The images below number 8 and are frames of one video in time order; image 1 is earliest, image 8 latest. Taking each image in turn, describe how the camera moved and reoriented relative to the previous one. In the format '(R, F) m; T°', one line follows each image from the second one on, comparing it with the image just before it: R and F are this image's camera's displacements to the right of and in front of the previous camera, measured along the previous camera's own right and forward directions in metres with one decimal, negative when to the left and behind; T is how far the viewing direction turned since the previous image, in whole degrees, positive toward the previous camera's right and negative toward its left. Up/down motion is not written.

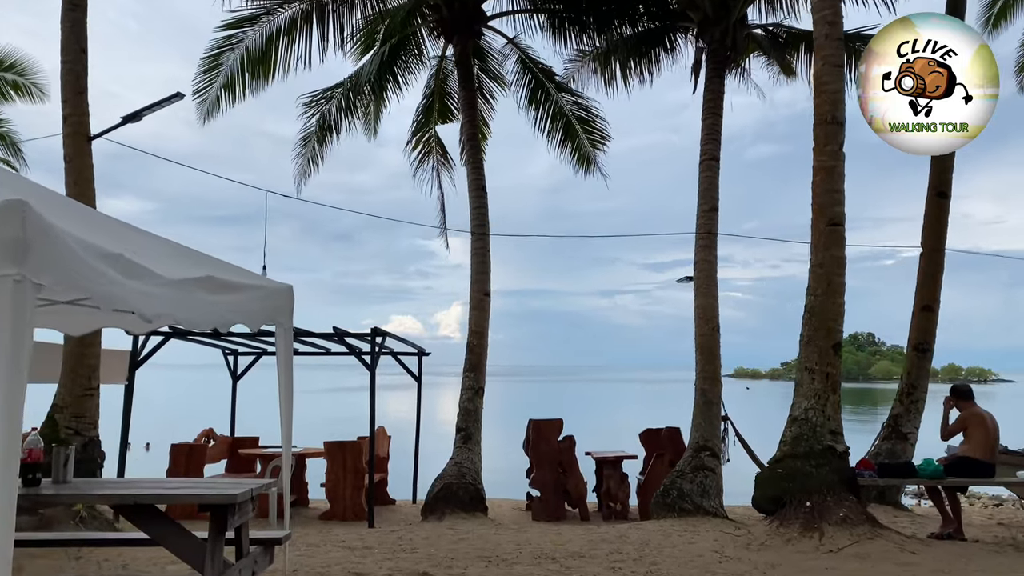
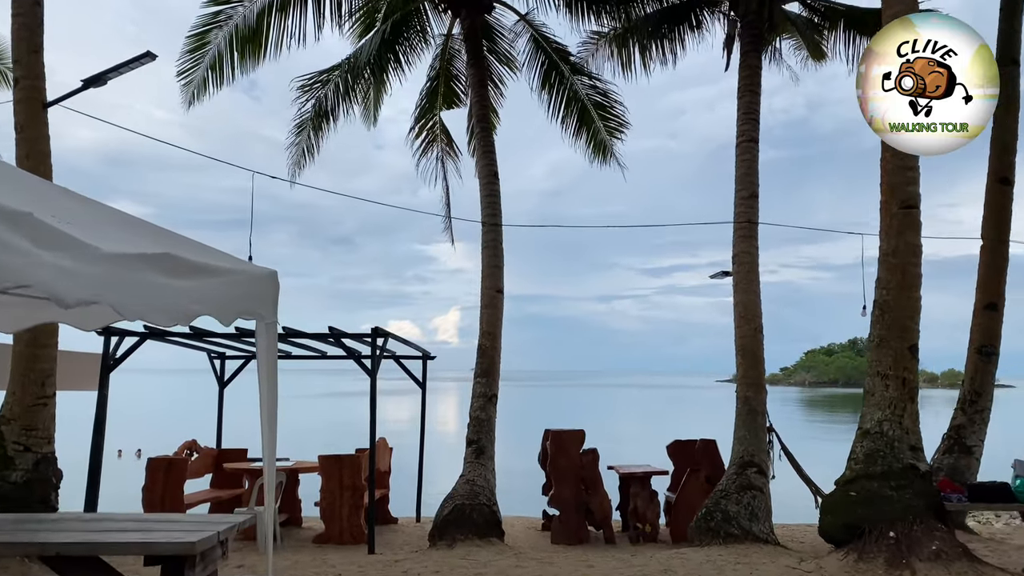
(-0.2, +0.9) m; 0°
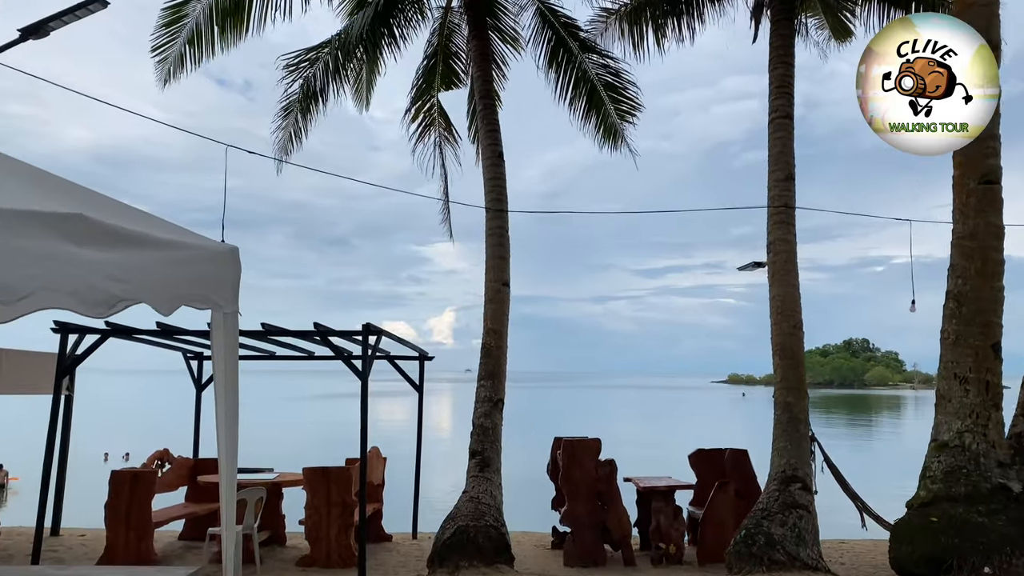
(-0.1, +0.8) m; 0°
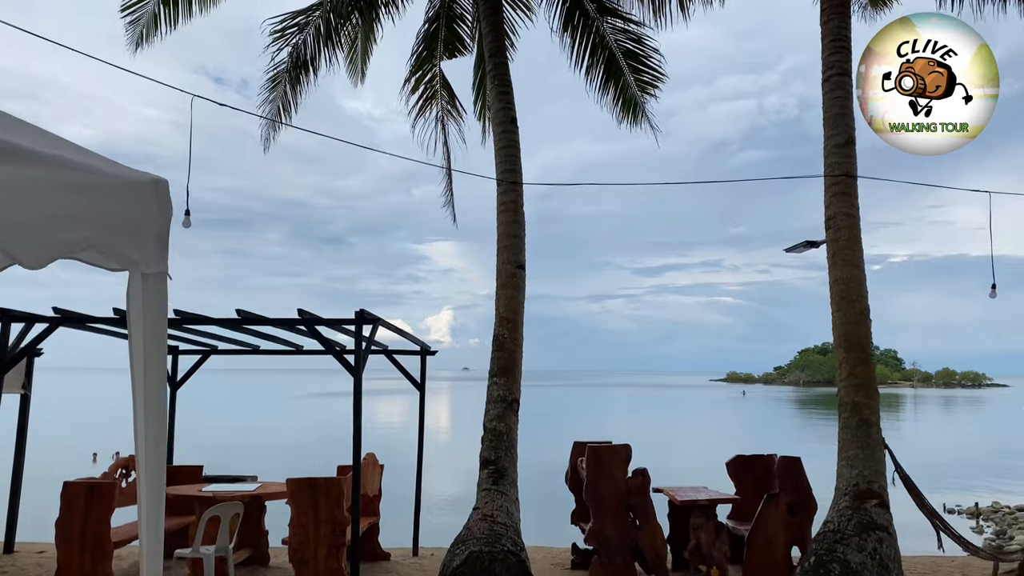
(-0.2, +0.9) m; 0°
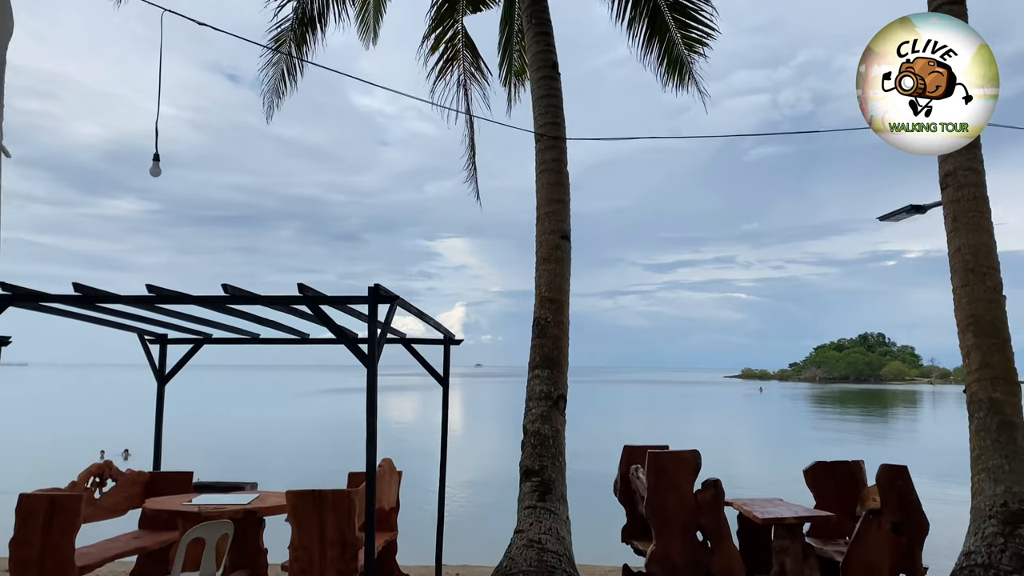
(-0.2, +1.0) m; -1°
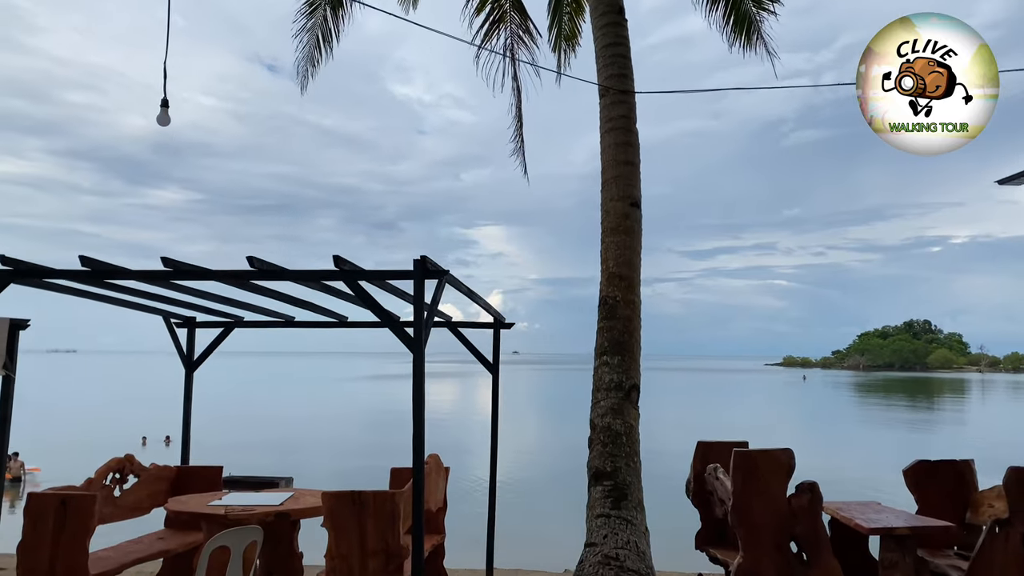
(-0.2, +0.6) m; -3°
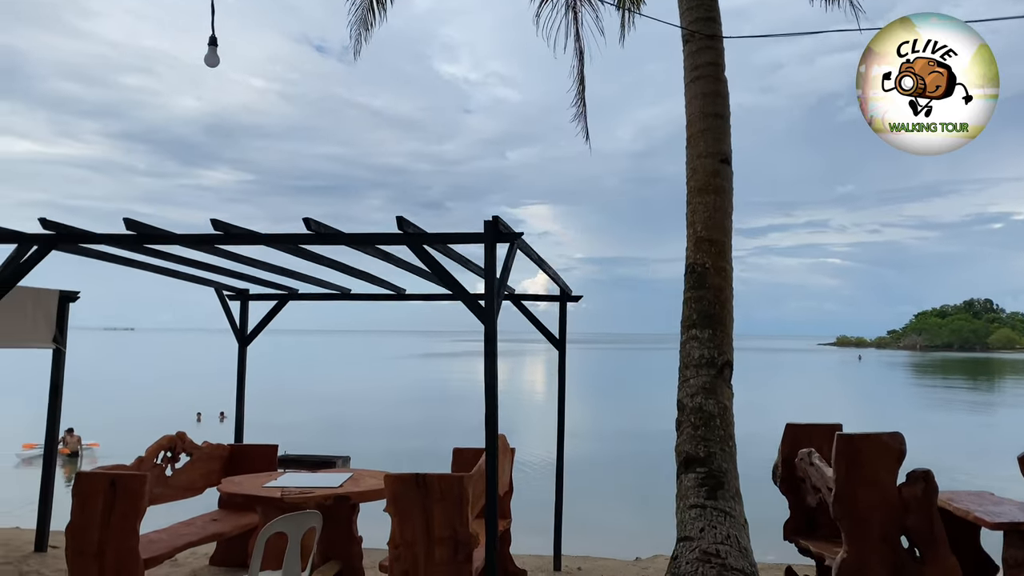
(-0.2, +0.4) m; -4°
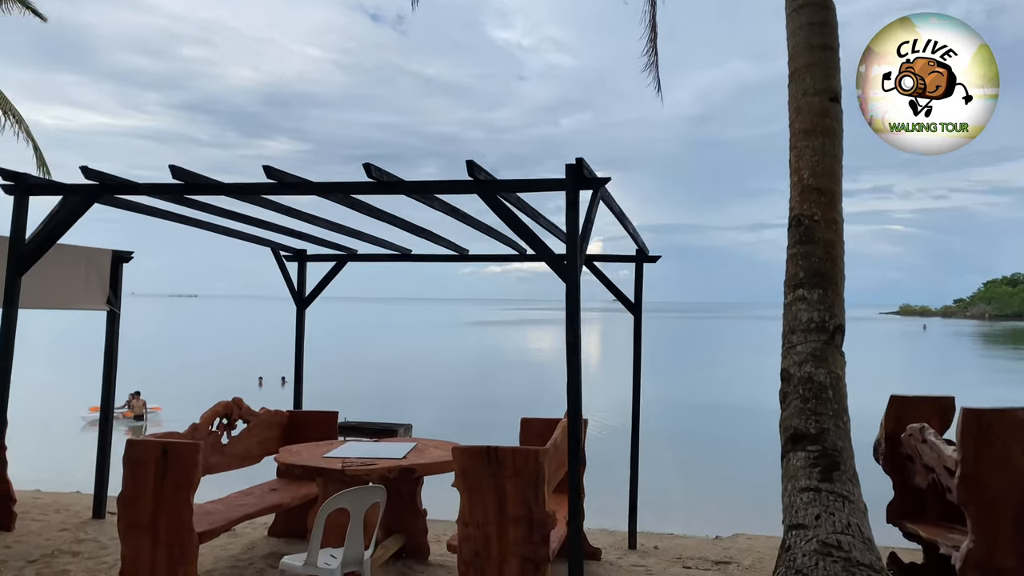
(-0.1, +0.4) m; -4°
